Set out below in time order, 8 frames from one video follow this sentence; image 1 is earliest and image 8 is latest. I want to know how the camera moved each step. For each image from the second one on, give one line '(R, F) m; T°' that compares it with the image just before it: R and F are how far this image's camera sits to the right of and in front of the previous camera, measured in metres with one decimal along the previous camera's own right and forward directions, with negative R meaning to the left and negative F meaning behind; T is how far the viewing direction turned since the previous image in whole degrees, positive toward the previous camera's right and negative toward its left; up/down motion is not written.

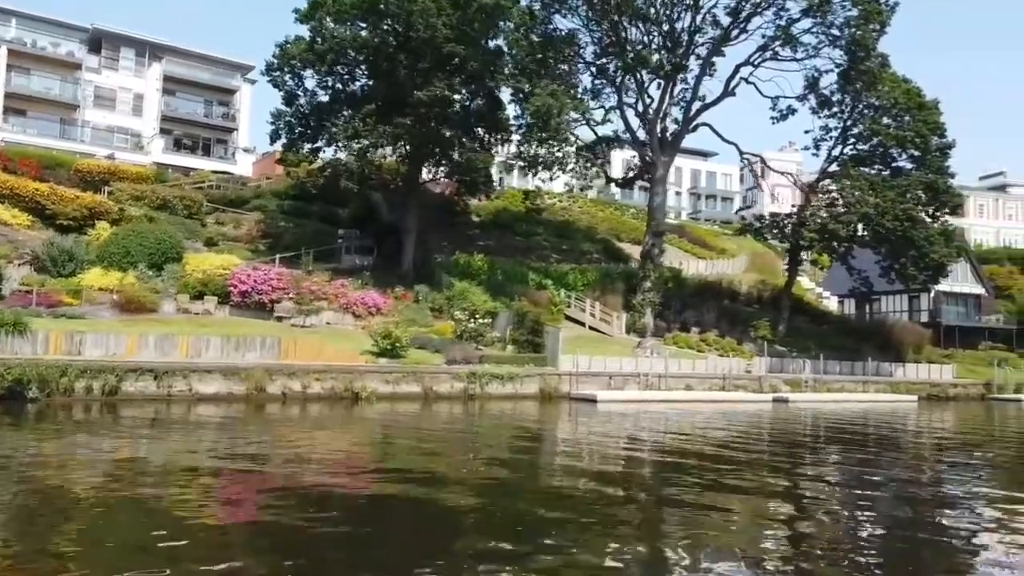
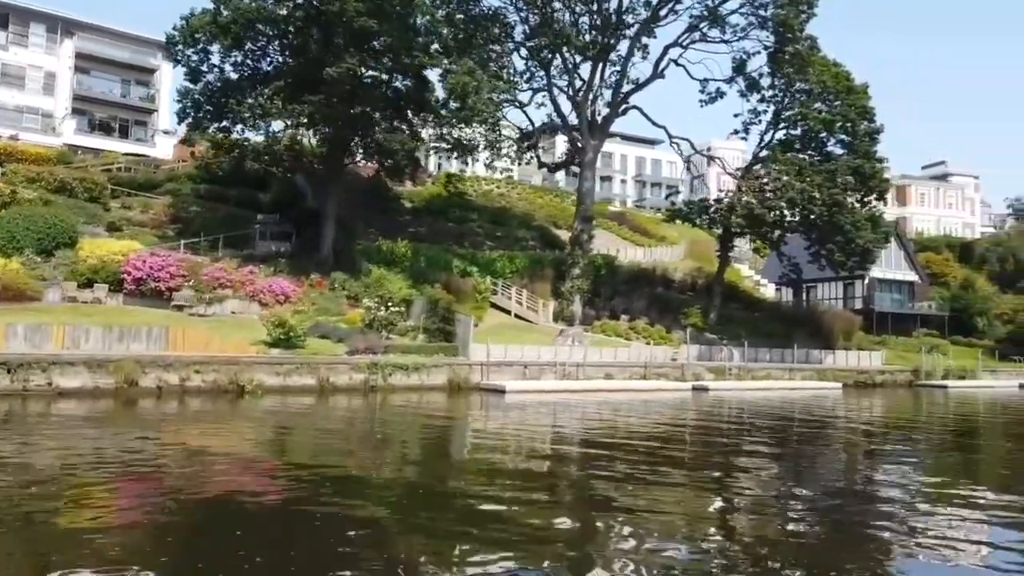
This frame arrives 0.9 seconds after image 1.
(+2.2, +1.3) m; +3°
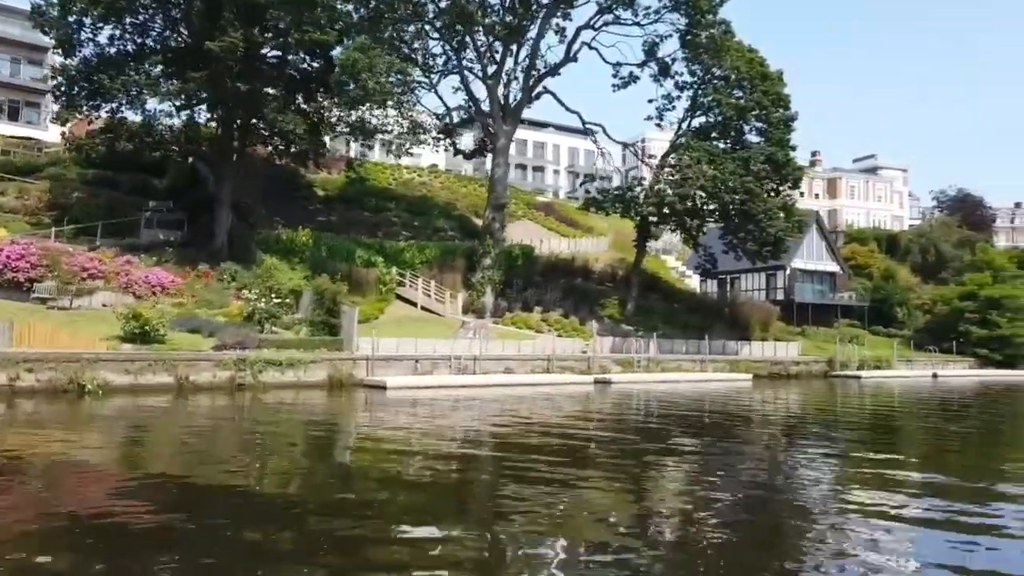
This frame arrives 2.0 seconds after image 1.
(+2.5, +1.6) m; +4°
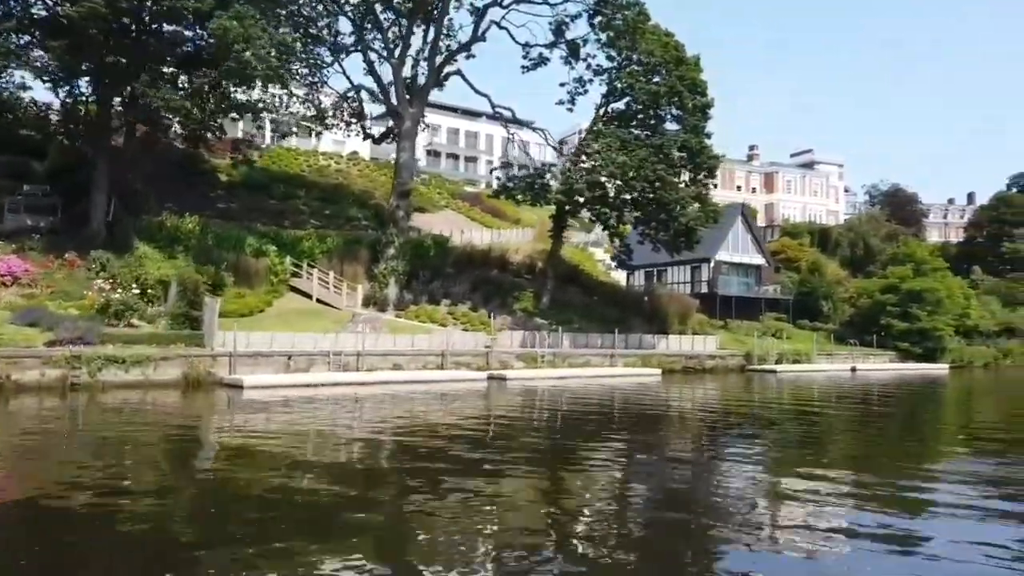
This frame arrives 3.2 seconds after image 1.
(+2.7, +1.9) m; +3°
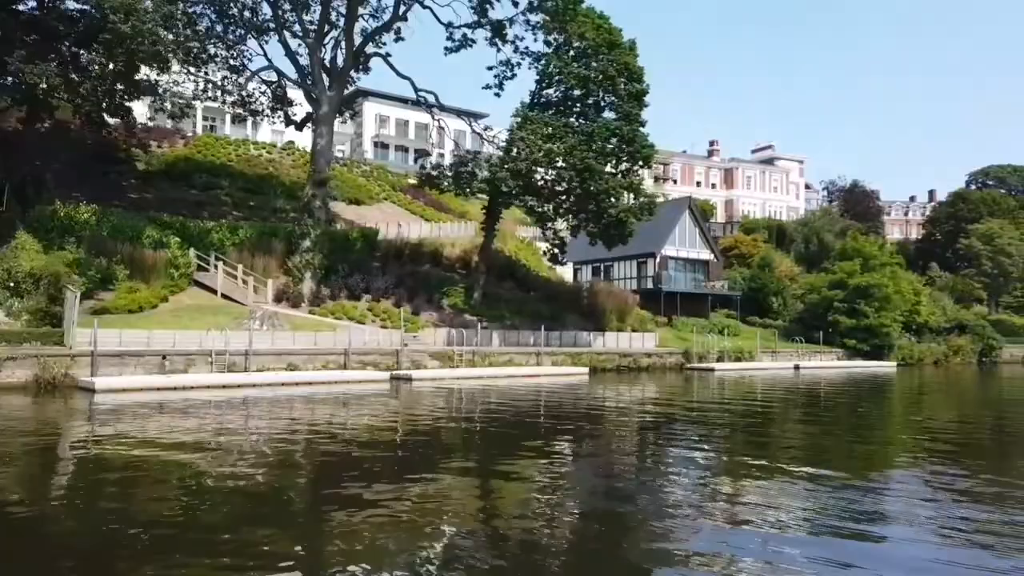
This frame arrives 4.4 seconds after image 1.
(+2.6, +2.0) m; +2°
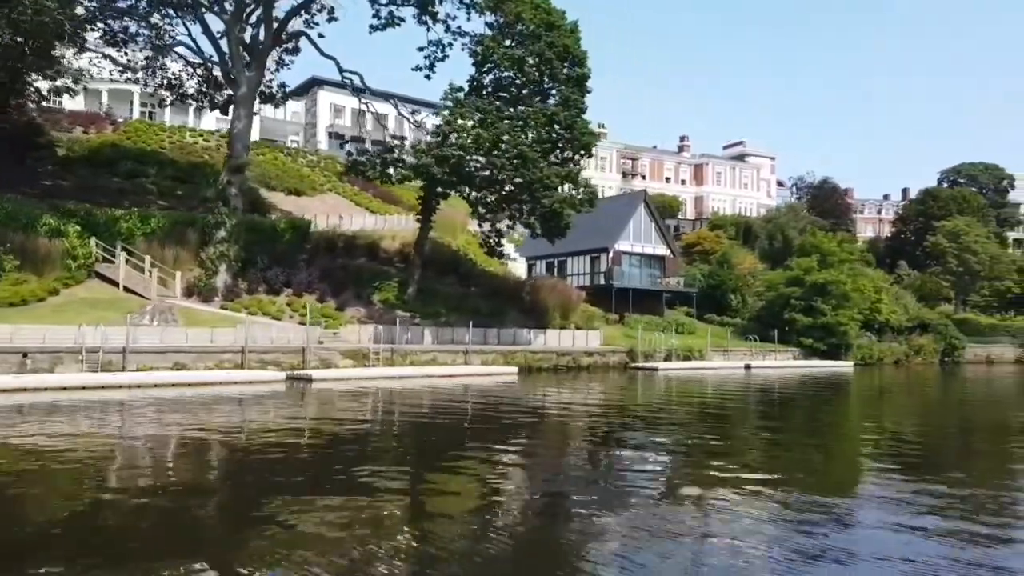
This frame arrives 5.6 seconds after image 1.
(+2.6, +2.1) m; +1°
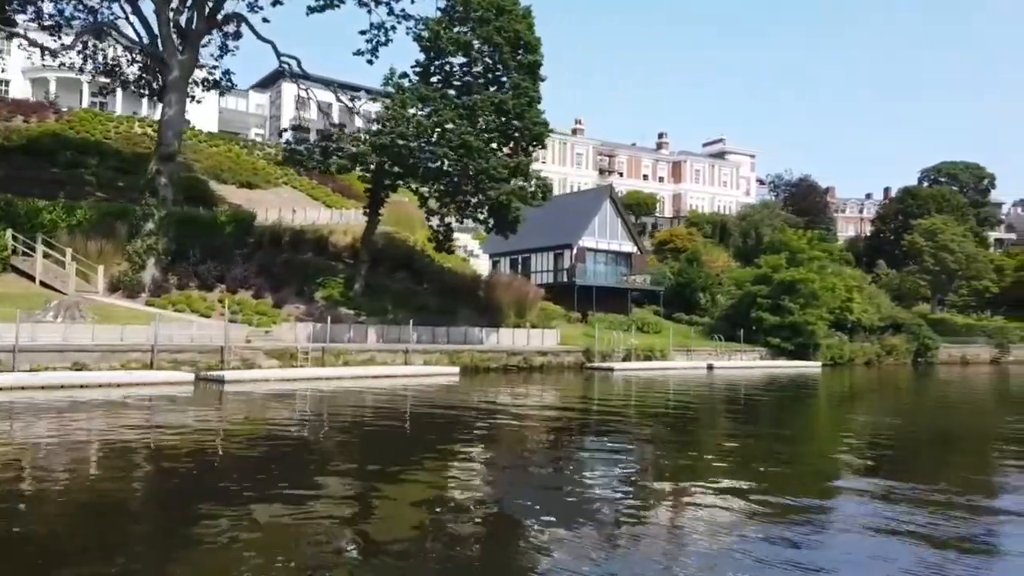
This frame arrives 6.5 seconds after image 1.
(+2.0, +1.6) m; +1°
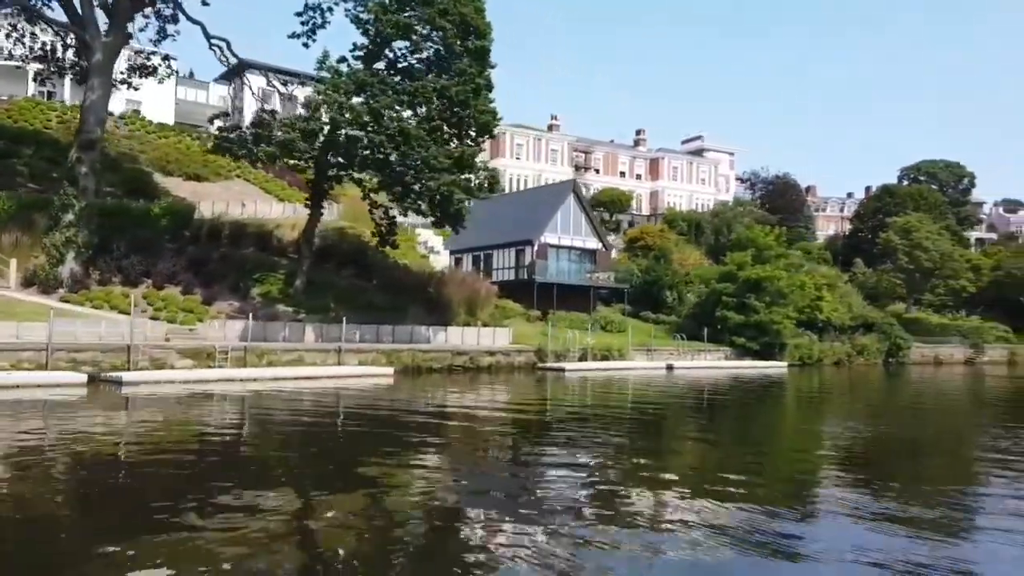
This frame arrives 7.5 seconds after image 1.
(+2.0, +1.6) m; +1°
